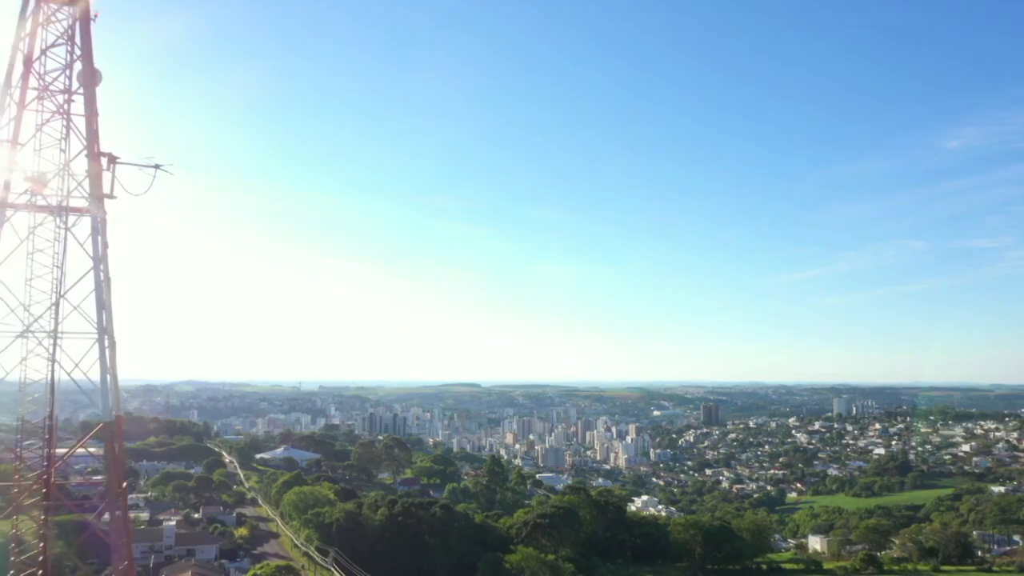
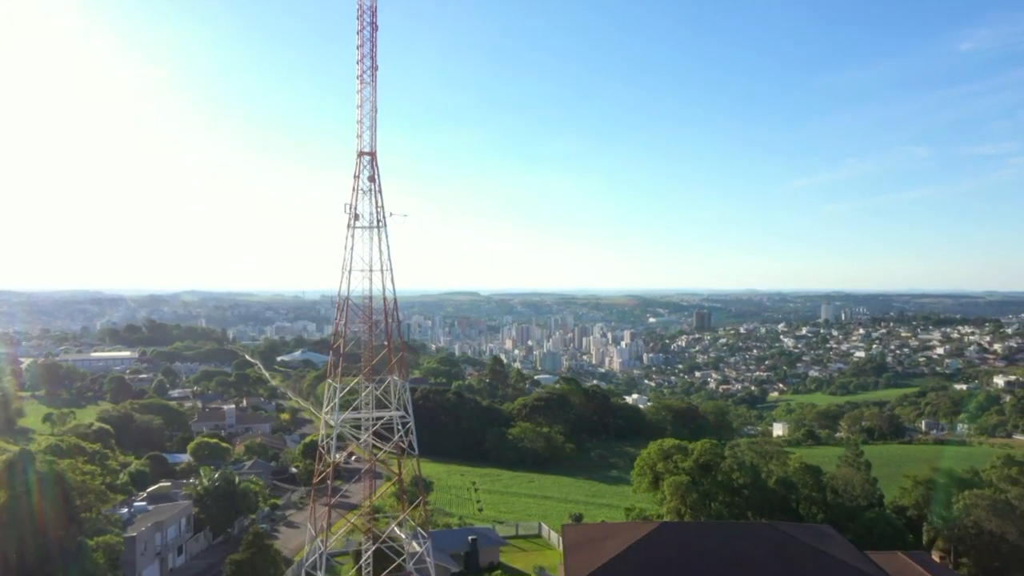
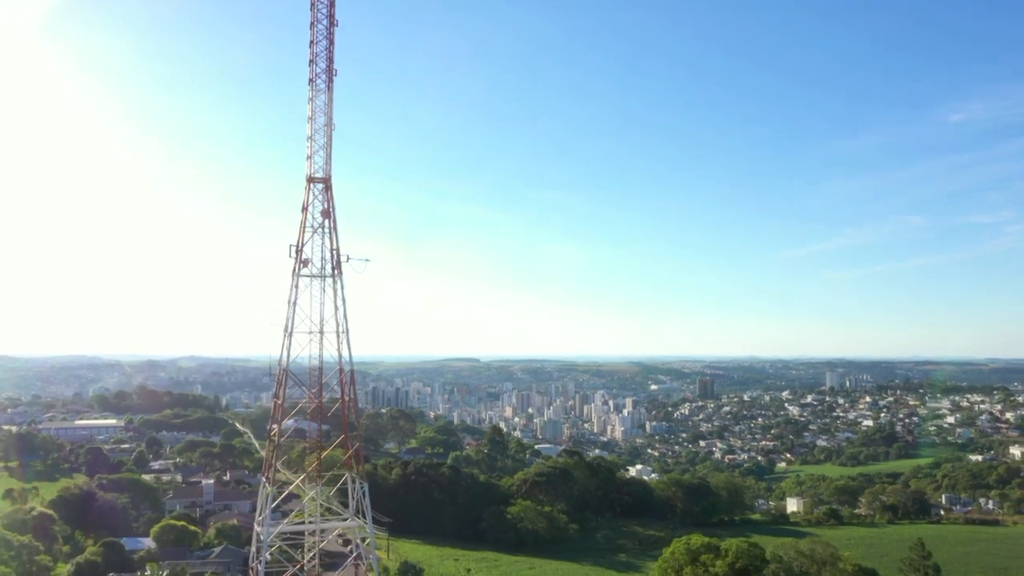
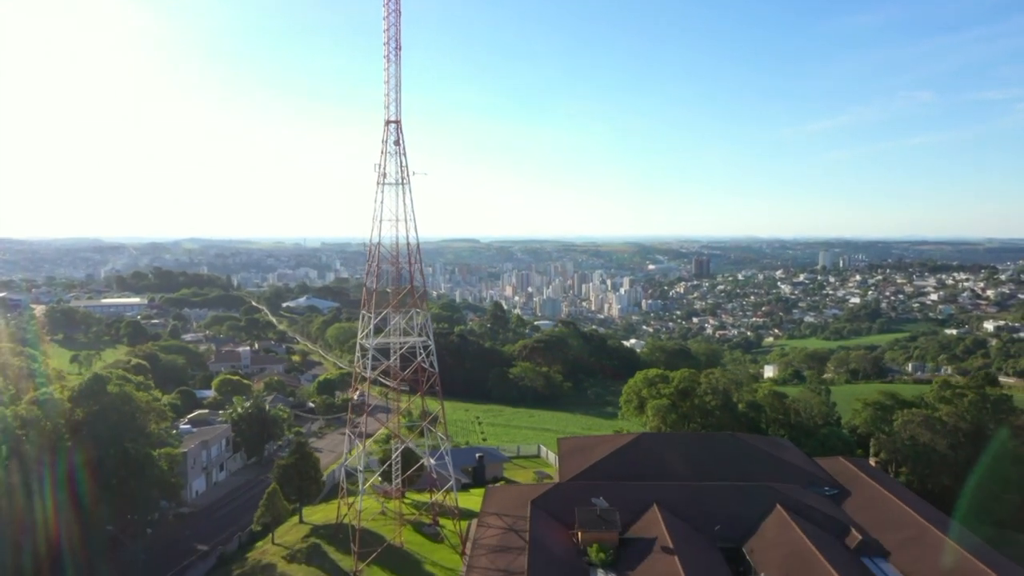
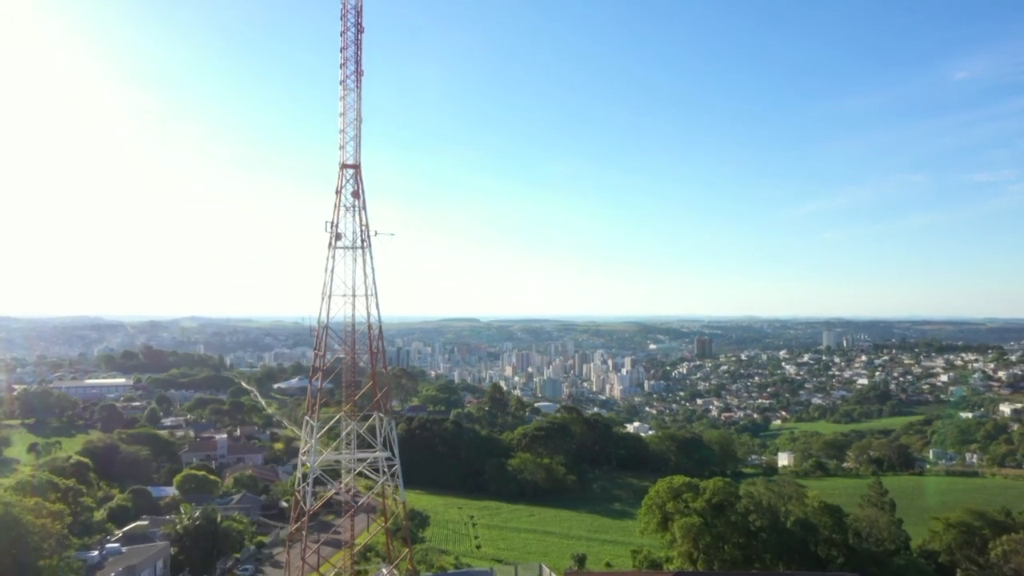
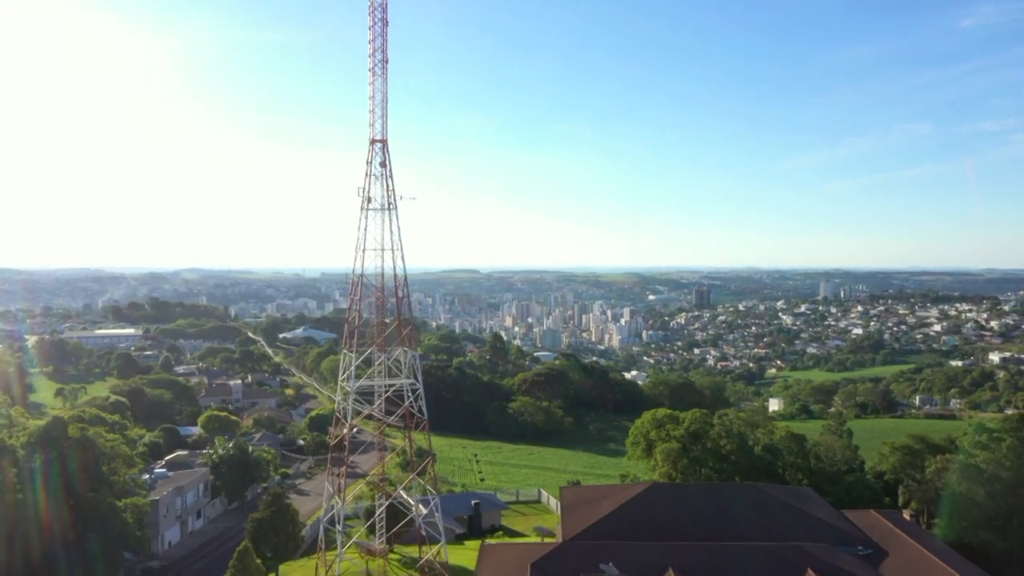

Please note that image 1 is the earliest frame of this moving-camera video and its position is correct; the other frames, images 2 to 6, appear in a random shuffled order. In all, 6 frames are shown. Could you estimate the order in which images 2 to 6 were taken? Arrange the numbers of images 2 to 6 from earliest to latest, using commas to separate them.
3, 5, 2, 6, 4
